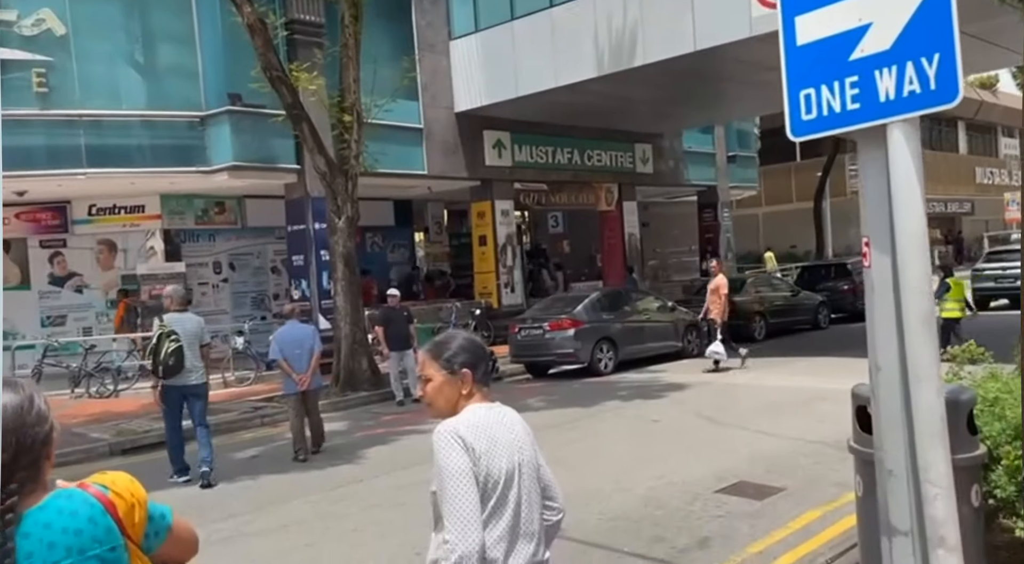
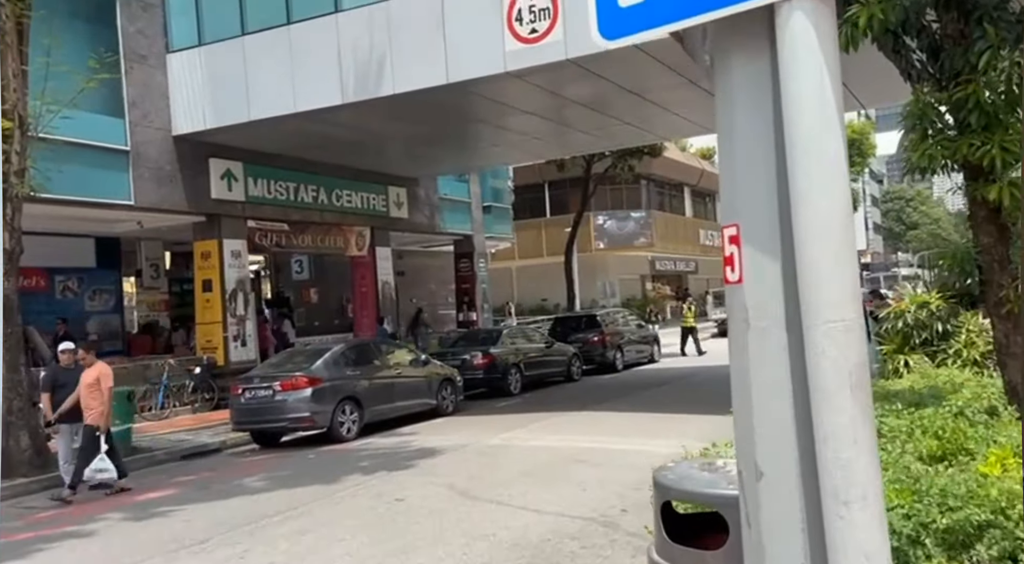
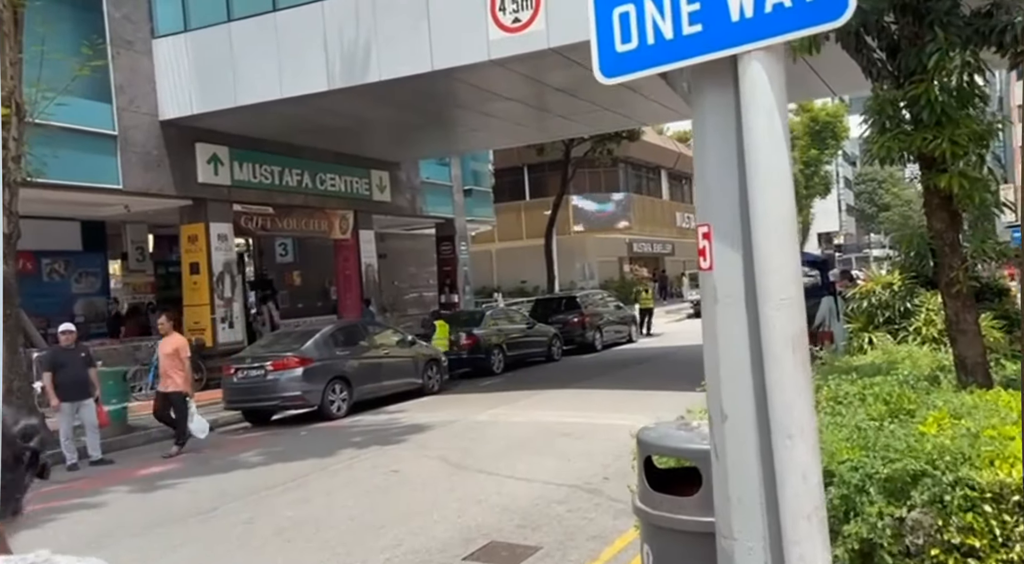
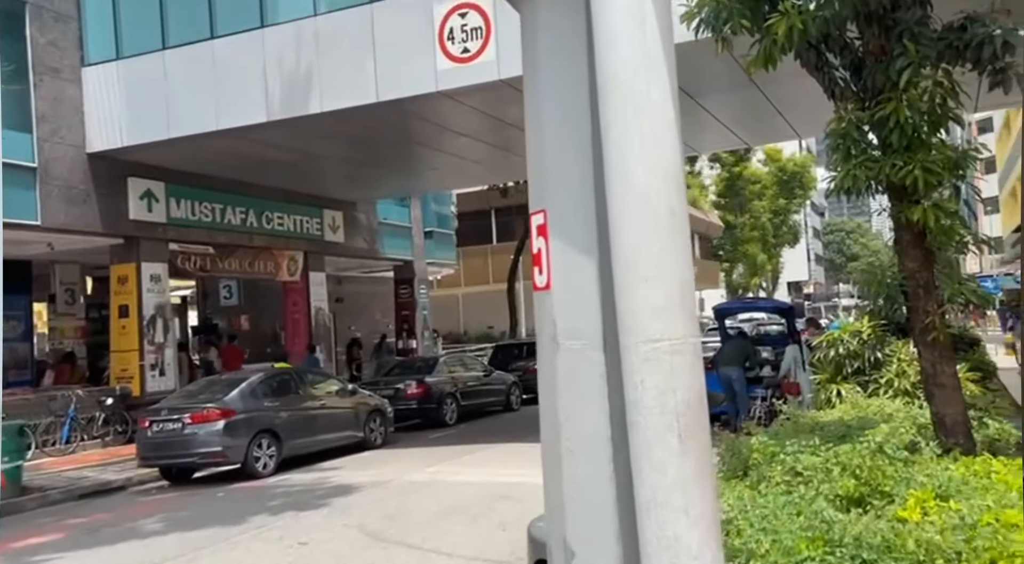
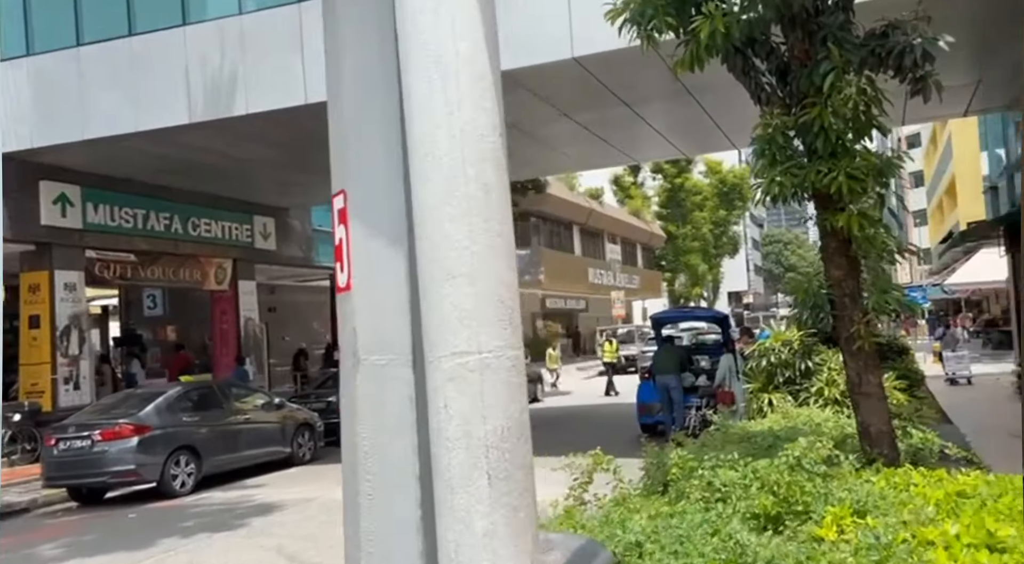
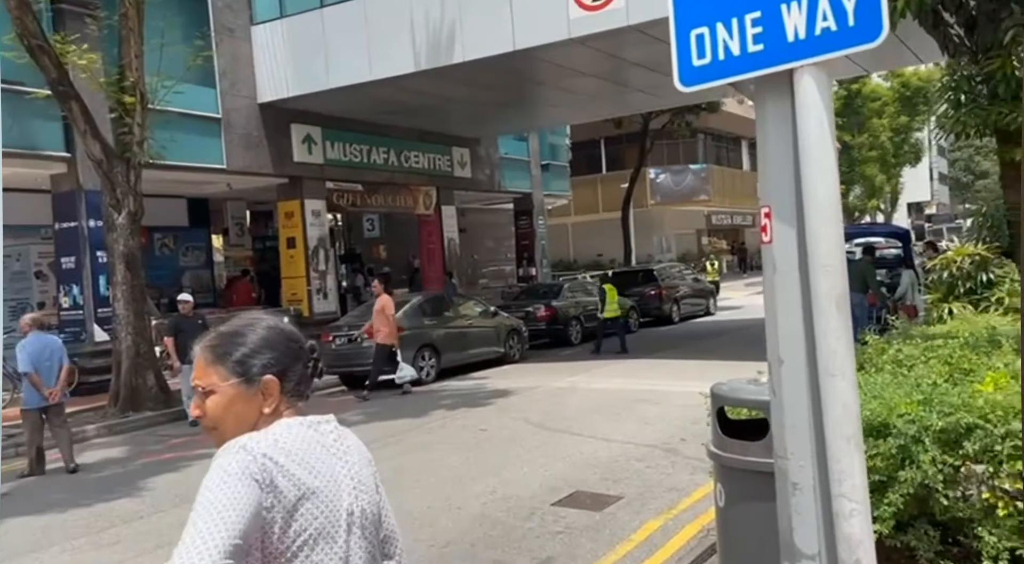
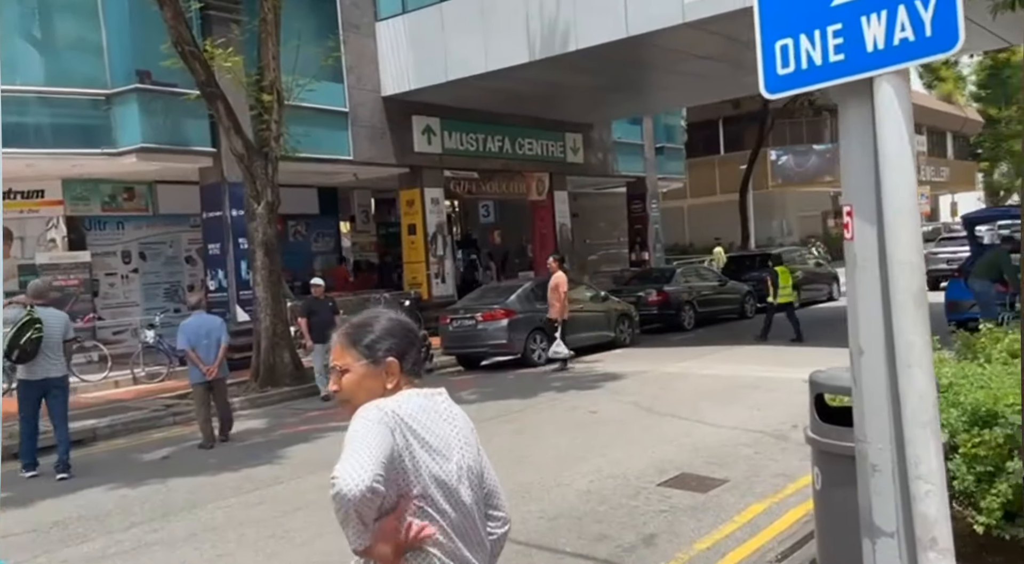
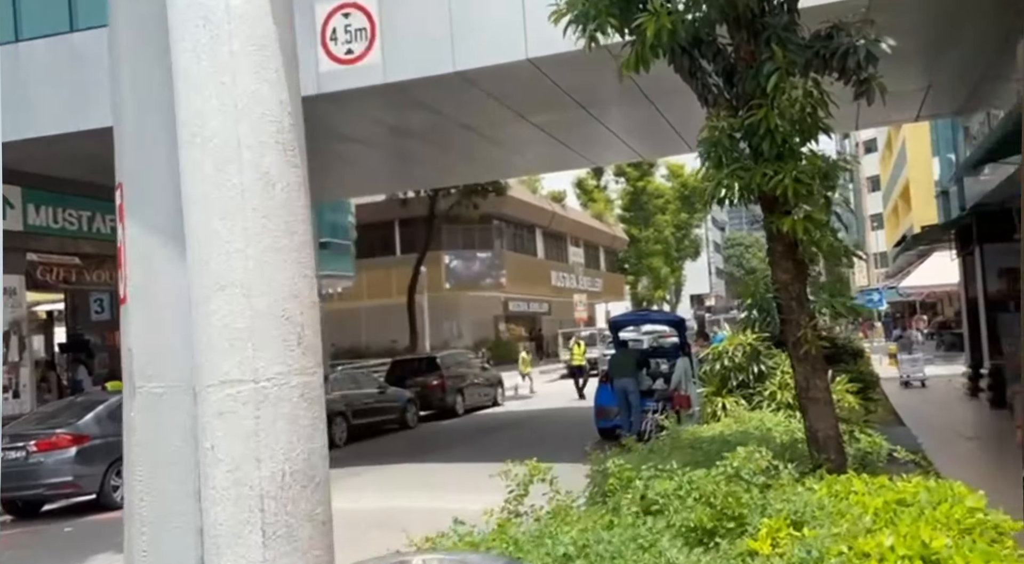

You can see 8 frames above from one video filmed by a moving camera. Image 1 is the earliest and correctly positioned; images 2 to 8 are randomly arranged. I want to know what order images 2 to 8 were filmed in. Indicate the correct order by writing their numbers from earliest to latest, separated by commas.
7, 6, 3, 2, 4, 5, 8
